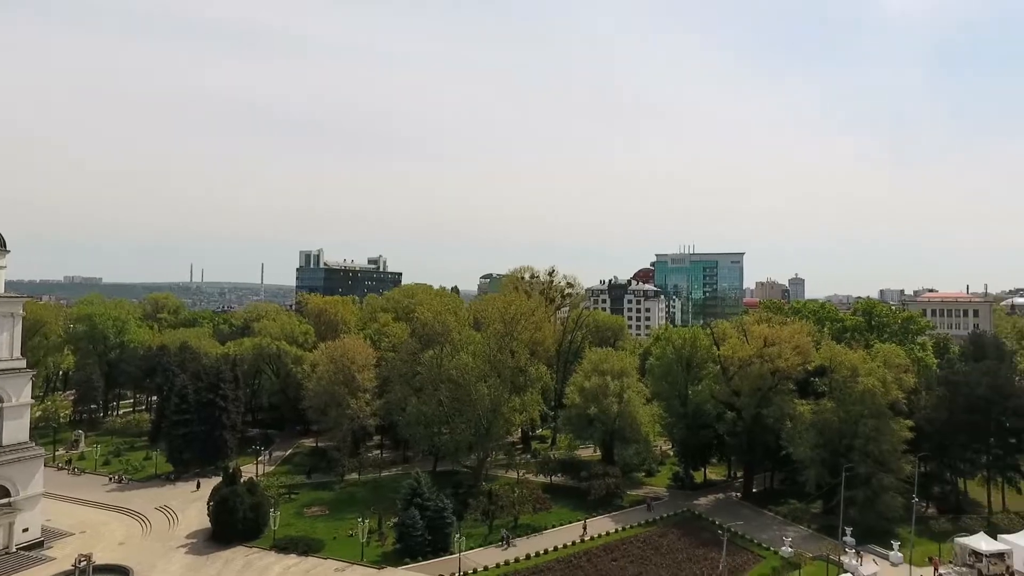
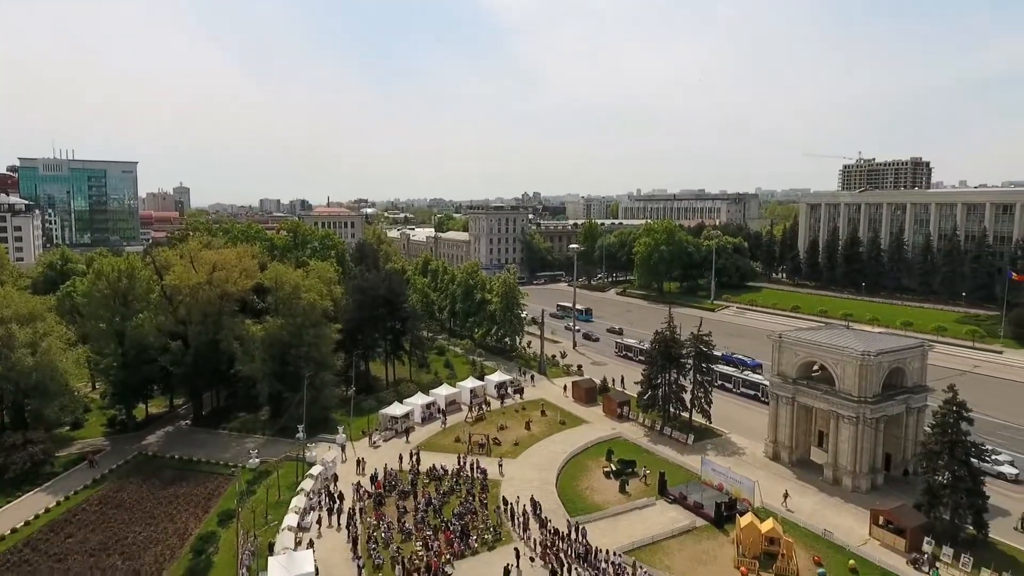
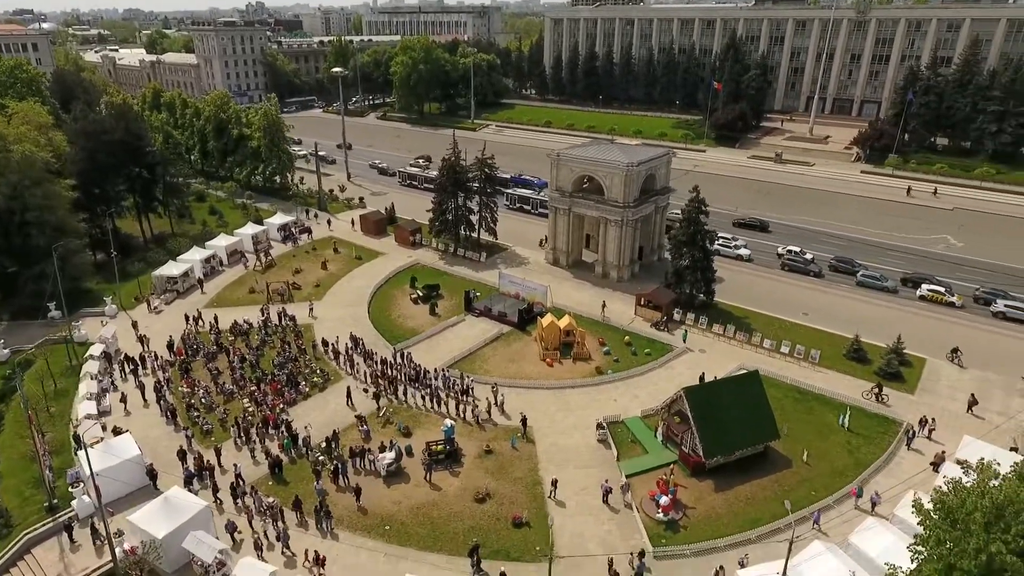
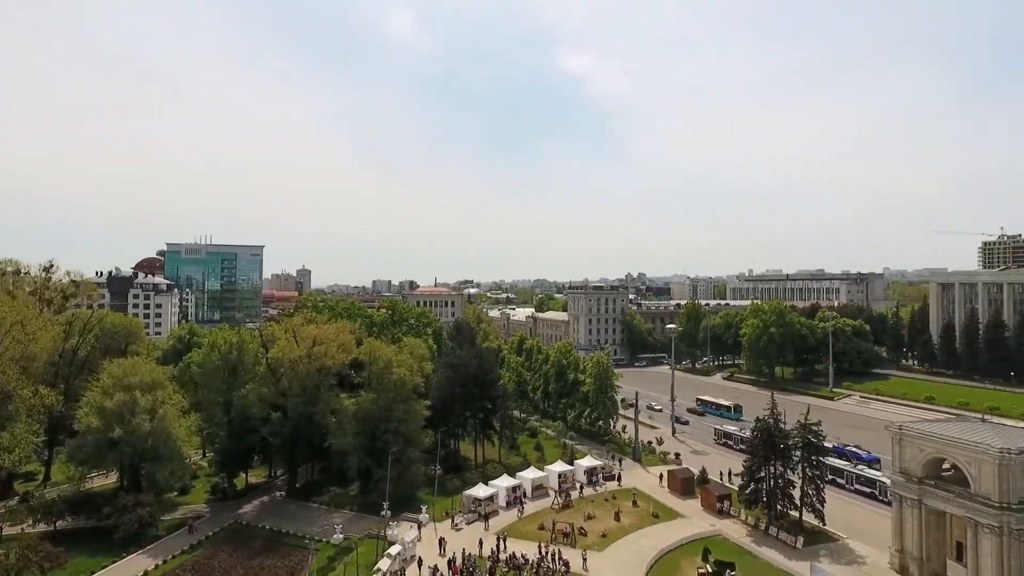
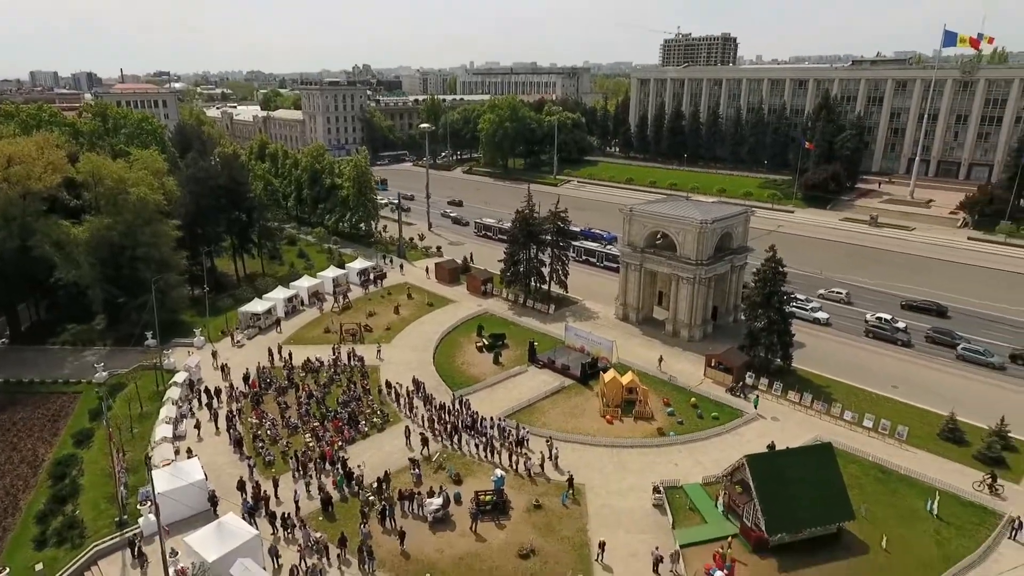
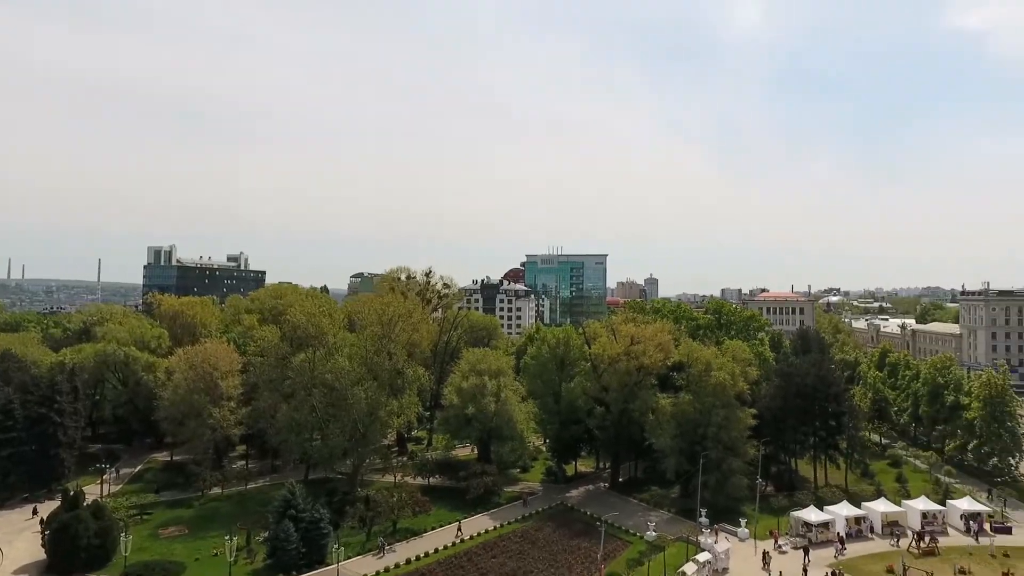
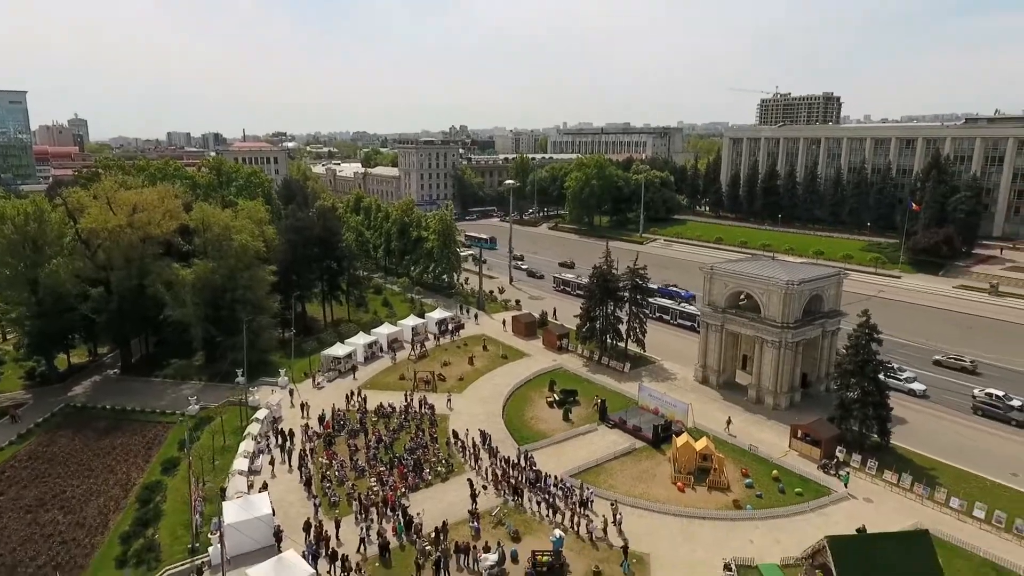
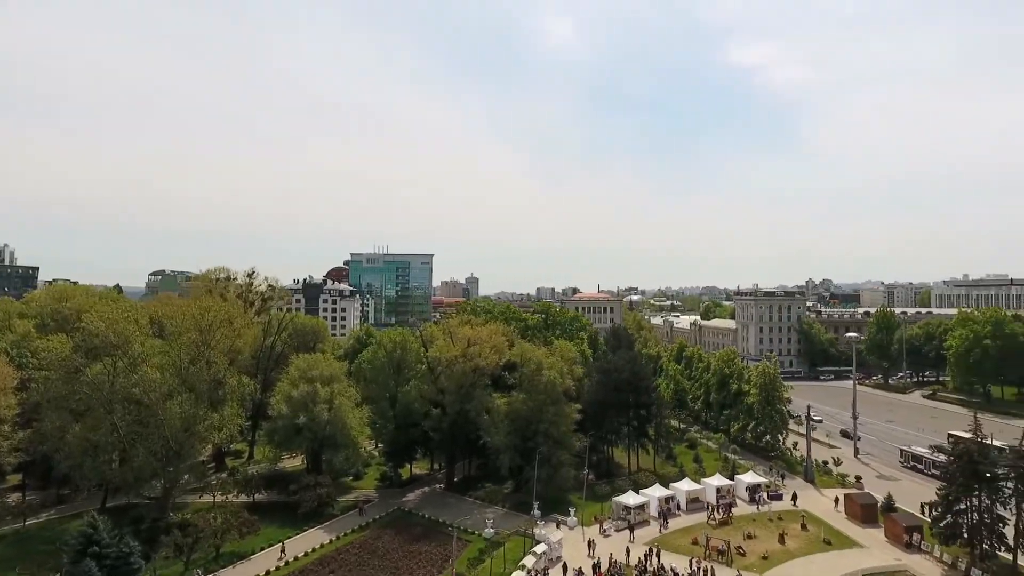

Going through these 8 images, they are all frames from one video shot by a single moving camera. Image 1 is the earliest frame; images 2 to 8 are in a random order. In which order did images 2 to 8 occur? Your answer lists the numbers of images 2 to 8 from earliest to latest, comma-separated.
6, 8, 4, 2, 7, 5, 3
